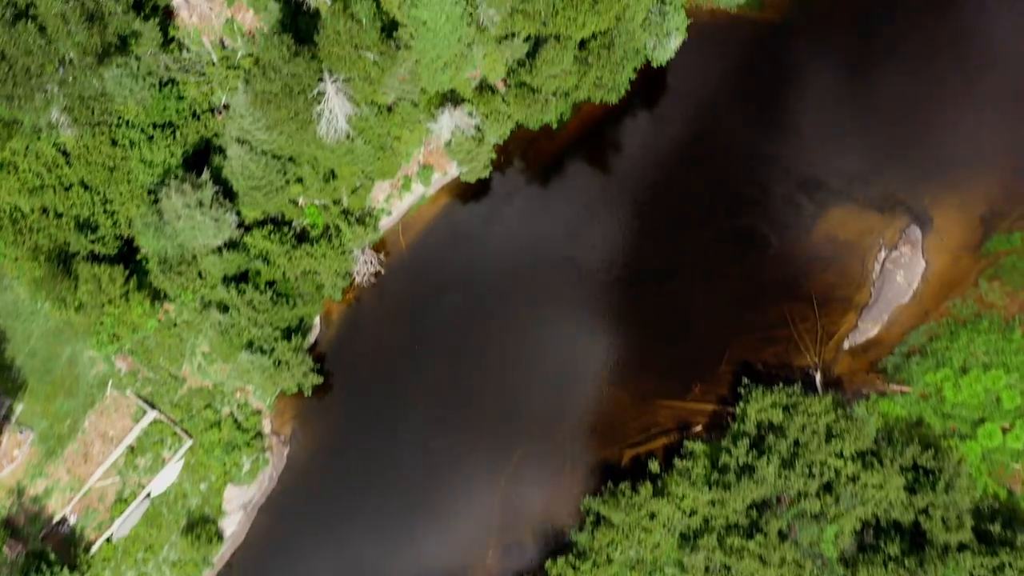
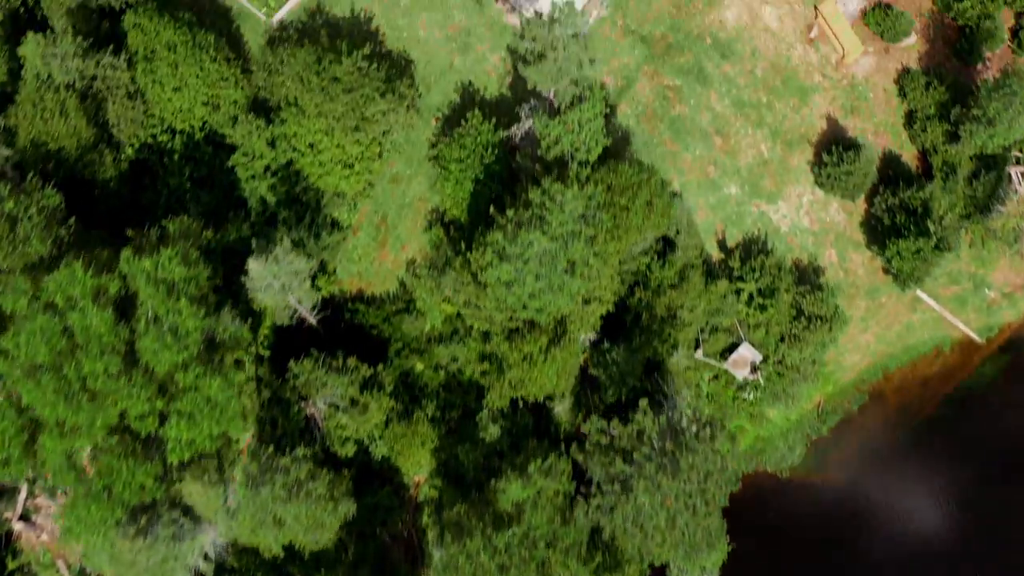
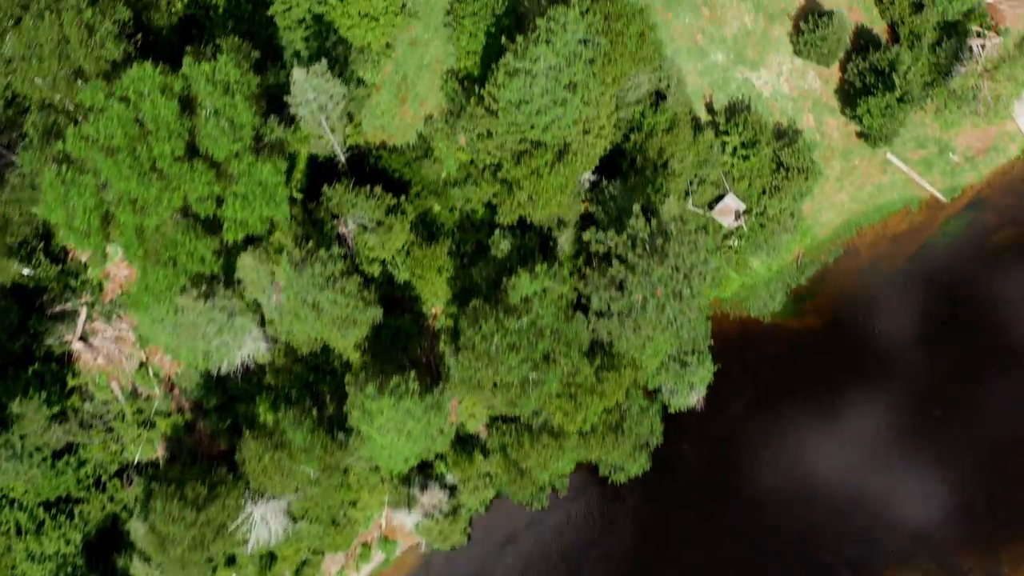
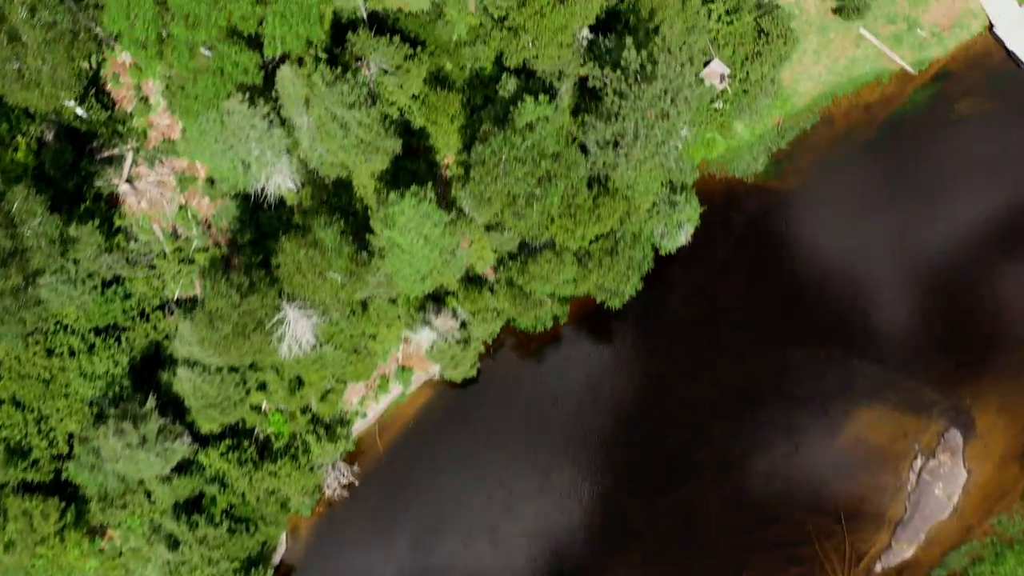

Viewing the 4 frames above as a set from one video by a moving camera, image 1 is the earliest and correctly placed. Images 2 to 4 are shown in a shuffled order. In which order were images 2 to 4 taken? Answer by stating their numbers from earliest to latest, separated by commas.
4, 3, 2
